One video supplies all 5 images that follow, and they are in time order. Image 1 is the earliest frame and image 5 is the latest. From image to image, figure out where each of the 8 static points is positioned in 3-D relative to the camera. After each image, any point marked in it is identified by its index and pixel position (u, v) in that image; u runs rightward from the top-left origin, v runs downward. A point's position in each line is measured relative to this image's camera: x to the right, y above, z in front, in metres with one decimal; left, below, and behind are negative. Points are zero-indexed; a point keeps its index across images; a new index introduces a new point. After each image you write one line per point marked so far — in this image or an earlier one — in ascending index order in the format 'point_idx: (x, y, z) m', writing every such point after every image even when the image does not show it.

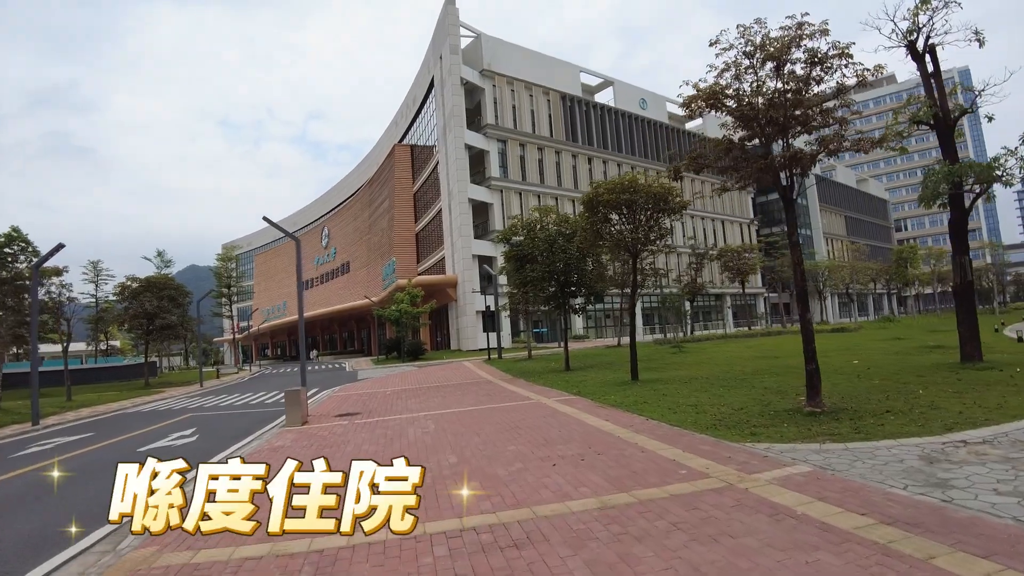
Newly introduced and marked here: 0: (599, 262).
0: (+3.1, +0.9, +19.6) m
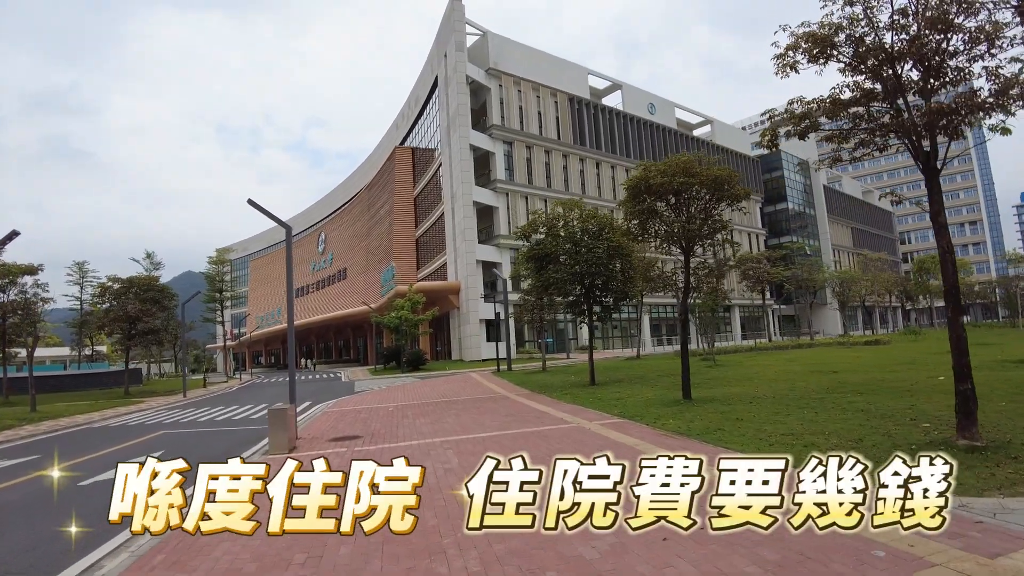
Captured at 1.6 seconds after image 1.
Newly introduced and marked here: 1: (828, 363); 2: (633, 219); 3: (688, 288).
0: (+3.7, +0.7, +17.4) m
1: (+10.6, -2.5, +19.1) m
2: (+3.0, +1.7, +13.2) m
3: (+4.0, 0.0, +12.7) m
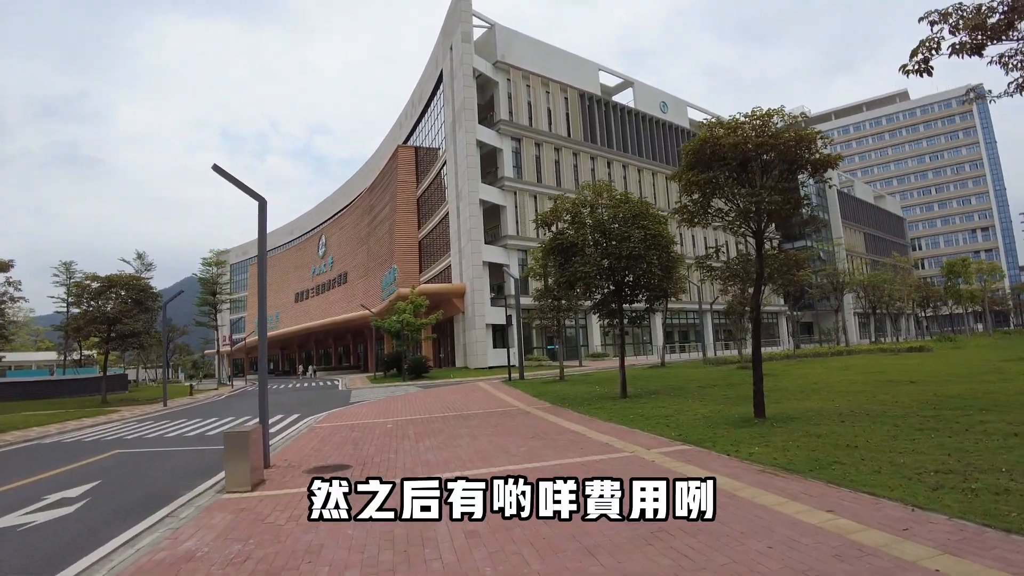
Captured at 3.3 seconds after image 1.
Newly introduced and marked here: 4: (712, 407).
0: (+4.3, +0.8, +15.1) m
1: (+11.1, -2.5, +16.7) m
2: (+3.5, +1.8, +10.9) m
3: (+4.5, +0.2, +10.3) m
4: (+4.2, -2.6, +12.3) m
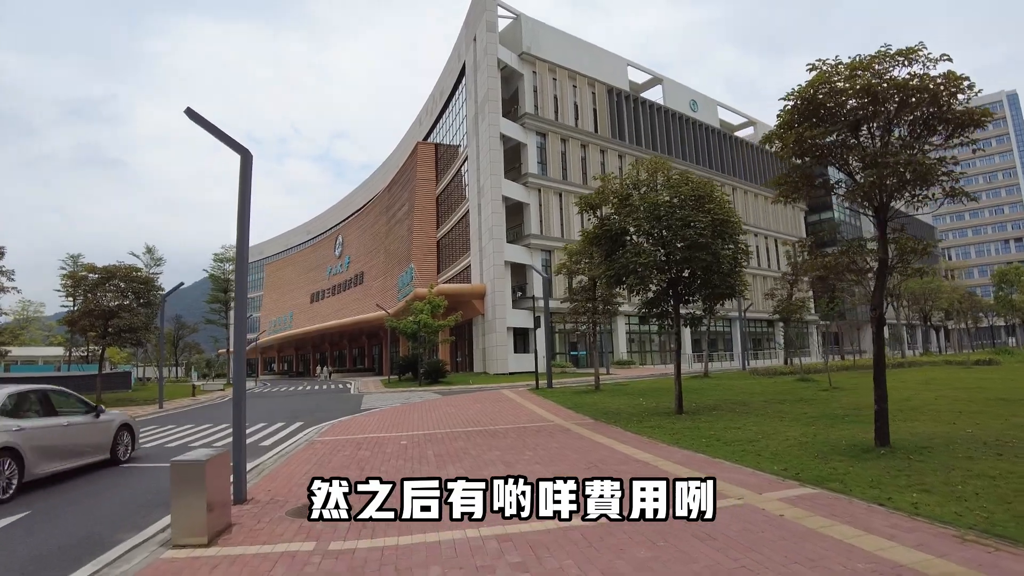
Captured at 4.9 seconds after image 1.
0: (+5.1, +0.9, +12.8) m
1: (+12.0, -2.5, +14.2) m
2: (+4.3, +2.0, +8.6) m
3: (+5.2, +0.3, +8.0) m
4: (+5.0, -2.5, +10.0) m
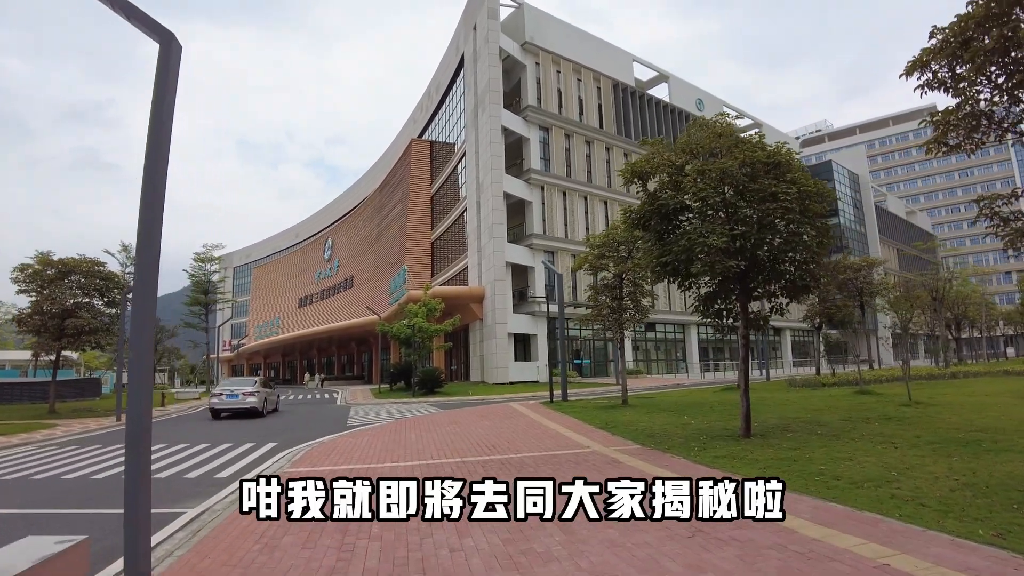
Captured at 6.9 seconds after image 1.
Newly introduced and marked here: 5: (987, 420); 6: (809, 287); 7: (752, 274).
0: (+5.6, +1.0, +10.3) m
1: (+12.4, -2.5, +11.7) m
2: (+4.8, +2.2, +6.1) m
3: (+5.8, +0.5, +5.5) m
4: (+5.5, -2.3, +7.4) m
5: (+8.9, -2.4, +10.4) m
6: (+5.5, 0.0, +10.5) m
7: (+4.4, +0.3, +10.4) m
